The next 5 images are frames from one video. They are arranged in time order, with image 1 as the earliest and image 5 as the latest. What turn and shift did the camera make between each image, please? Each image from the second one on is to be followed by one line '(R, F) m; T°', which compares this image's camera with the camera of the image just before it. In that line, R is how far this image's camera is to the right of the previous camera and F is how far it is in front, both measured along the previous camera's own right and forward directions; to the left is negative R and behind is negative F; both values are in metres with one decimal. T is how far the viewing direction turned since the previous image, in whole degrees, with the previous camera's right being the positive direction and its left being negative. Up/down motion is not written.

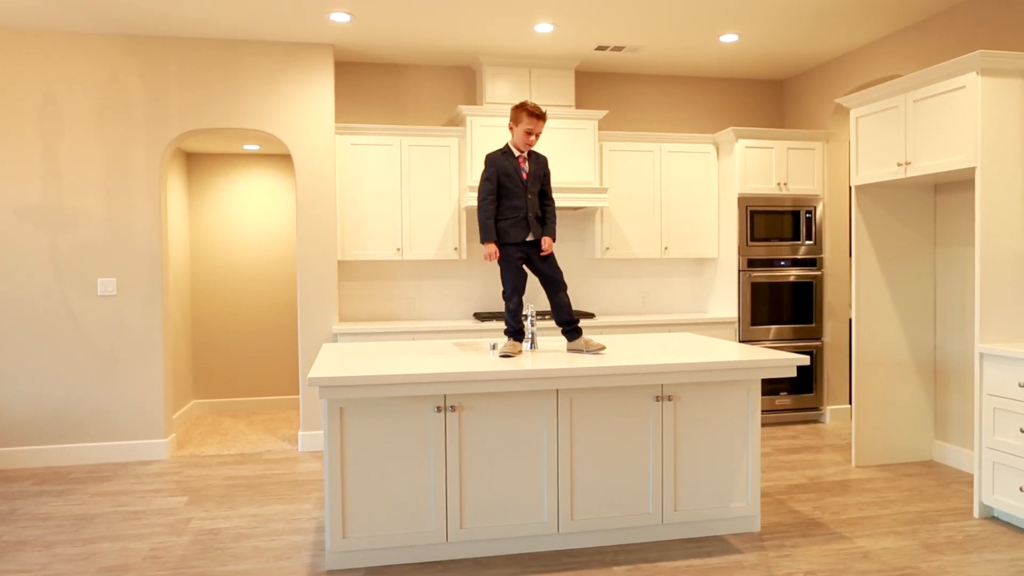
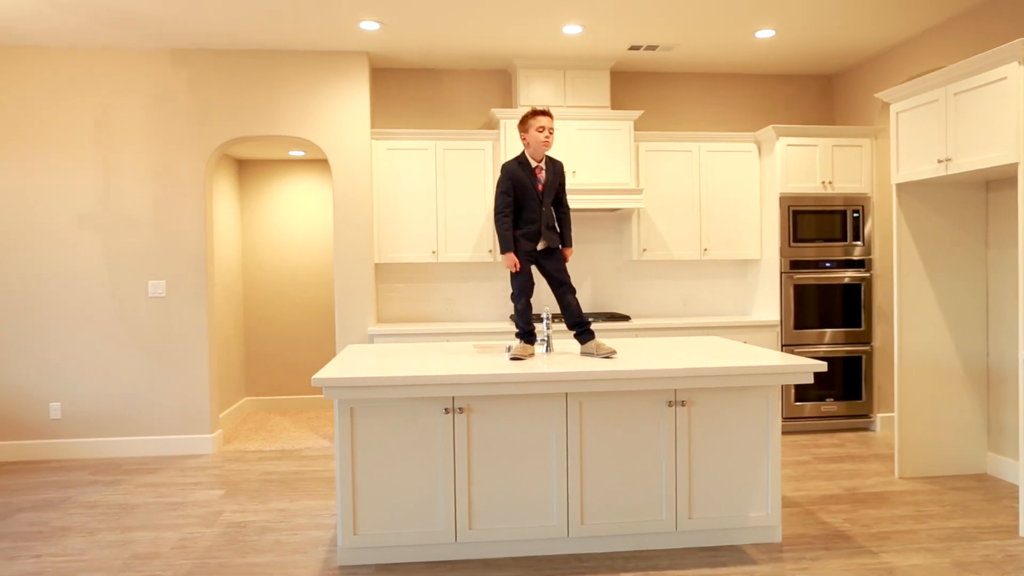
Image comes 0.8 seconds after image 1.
(+0.2, 0.0) m; -5°
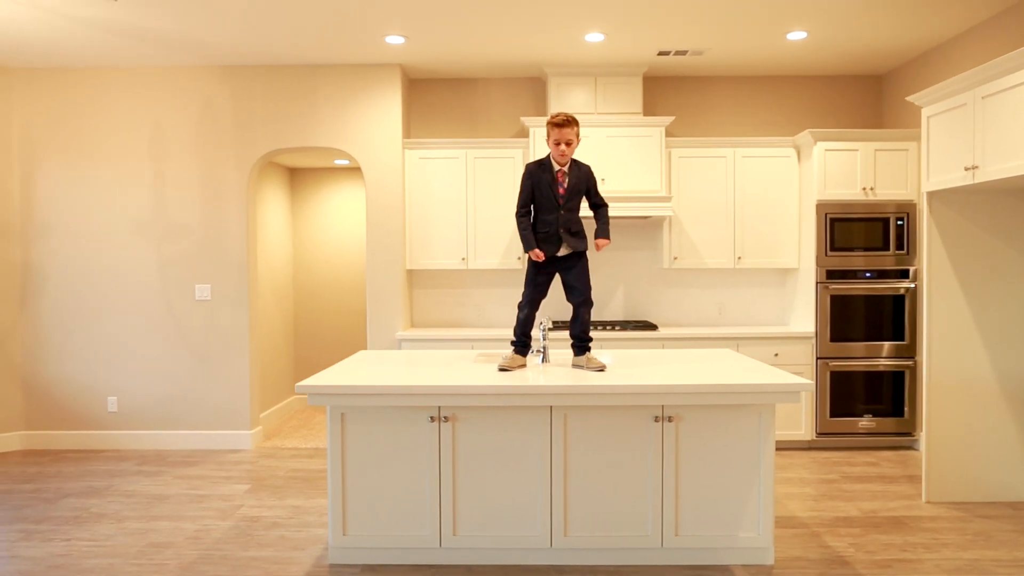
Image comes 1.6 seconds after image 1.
(+0.4, 0.0) m; -6°
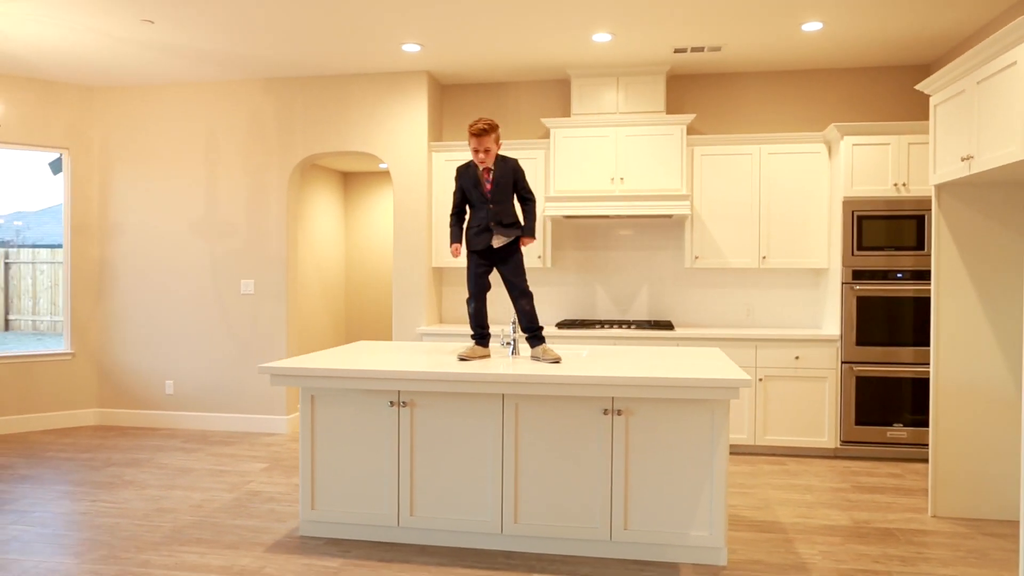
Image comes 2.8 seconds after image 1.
(+0.6, -0.1) m; -8°
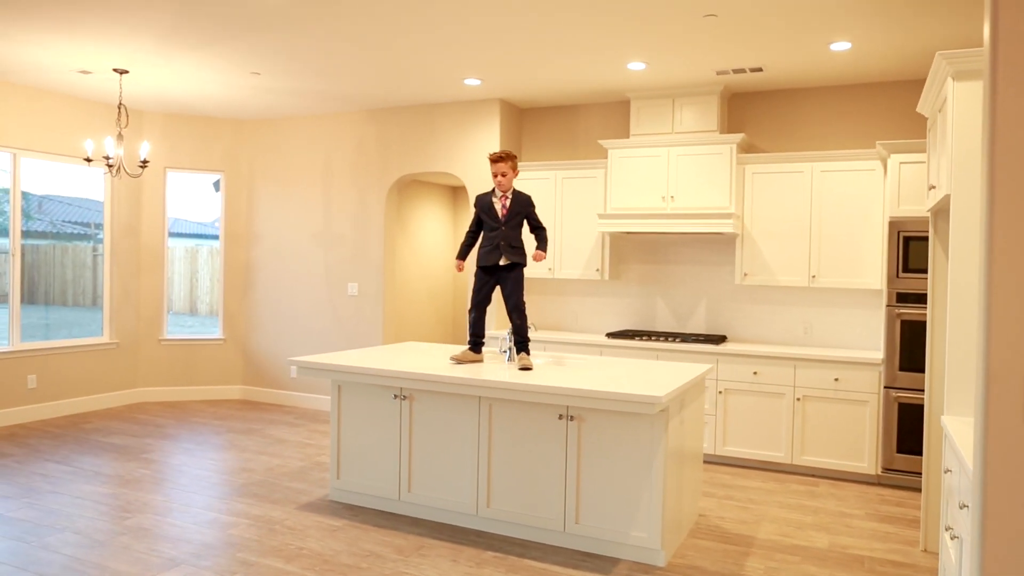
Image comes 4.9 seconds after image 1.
(+0.9, -0.3) m; -15°
